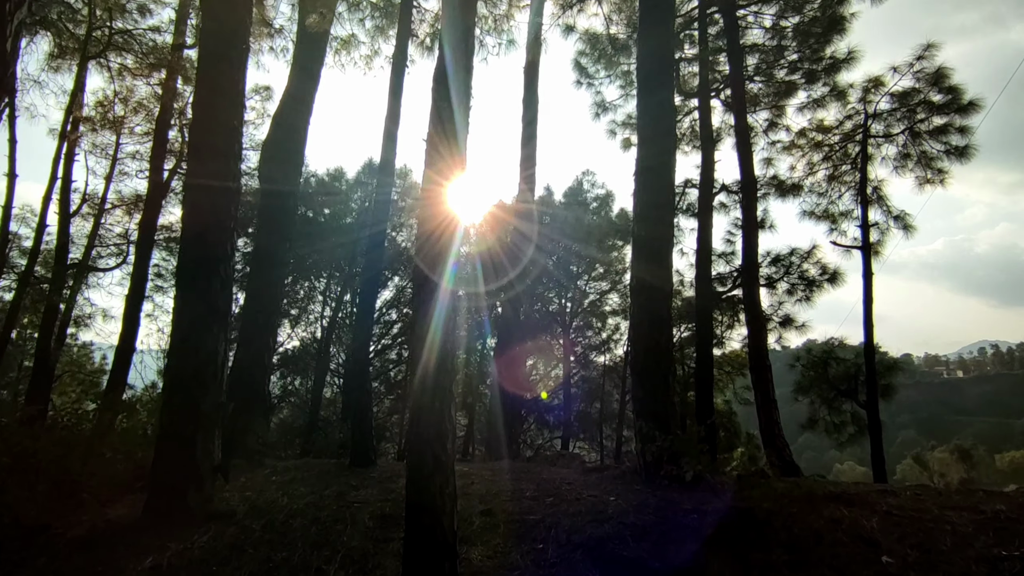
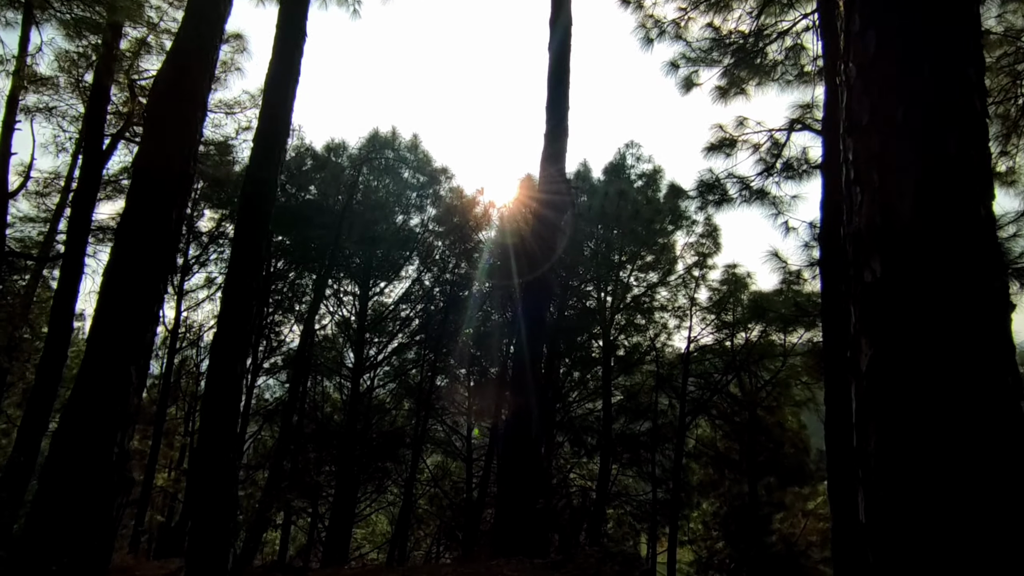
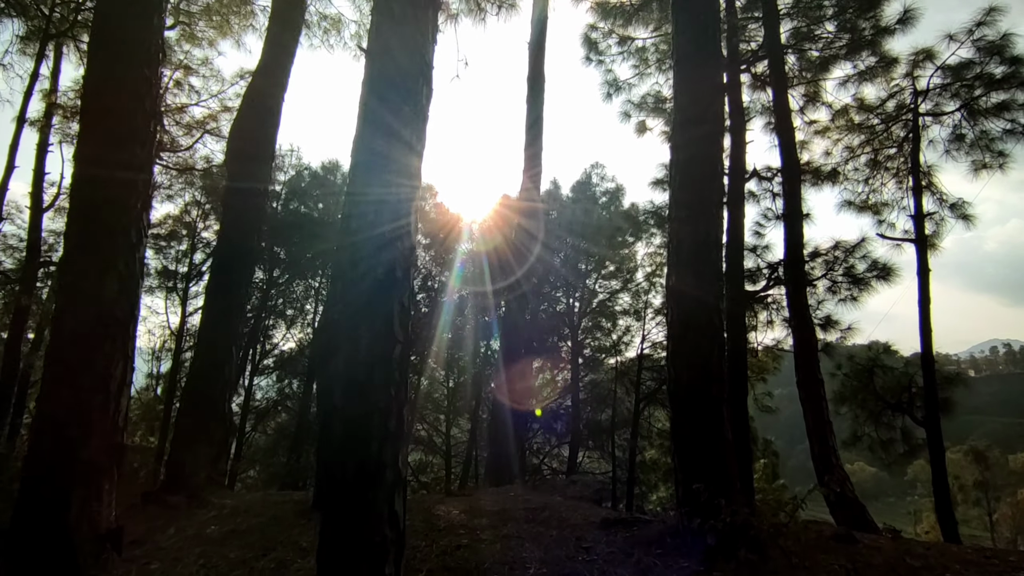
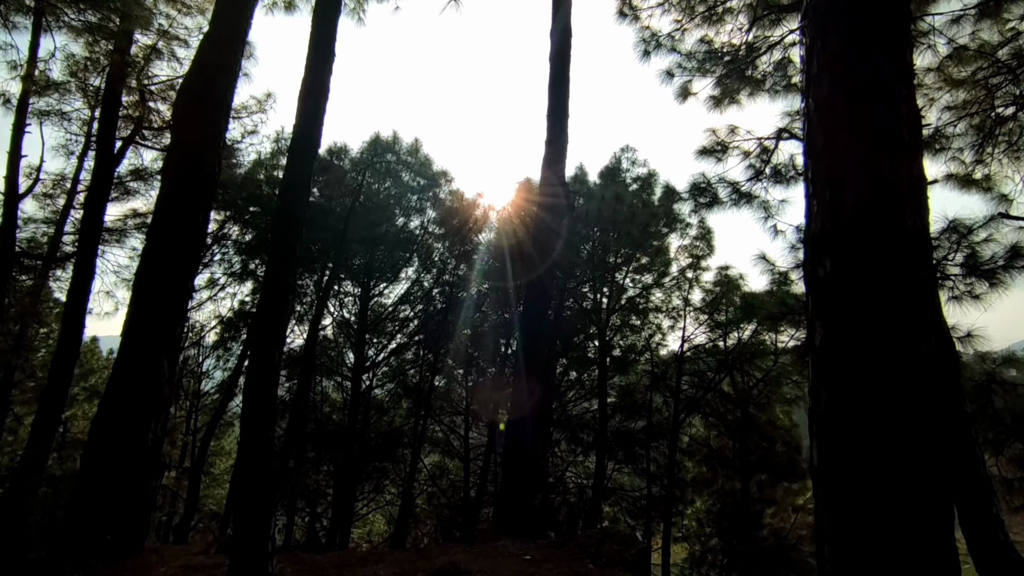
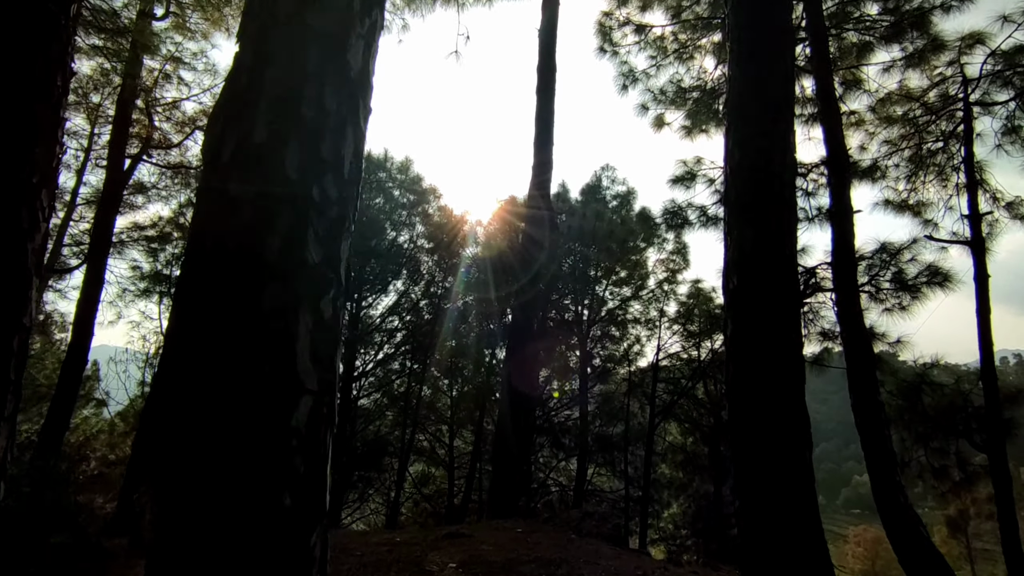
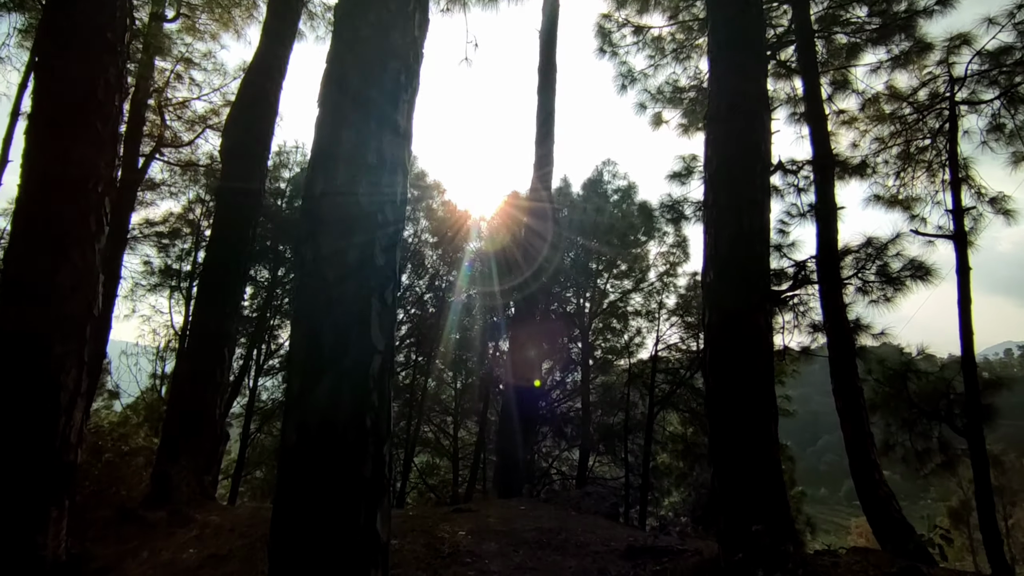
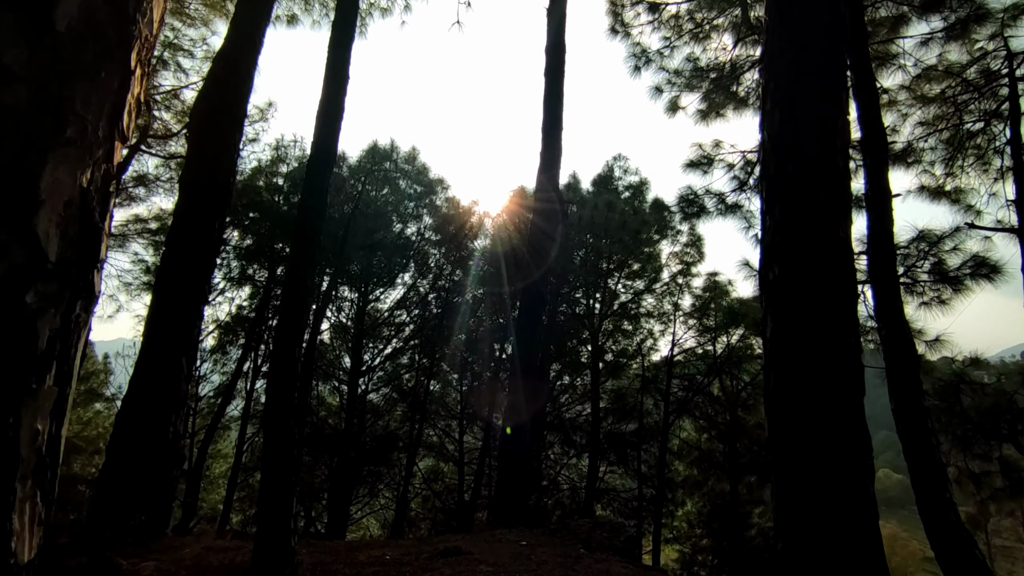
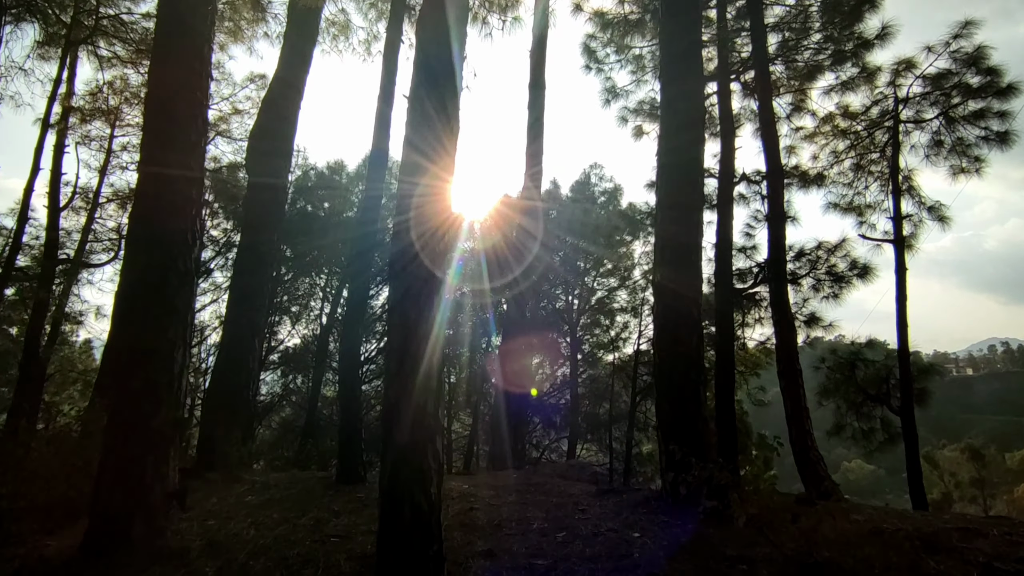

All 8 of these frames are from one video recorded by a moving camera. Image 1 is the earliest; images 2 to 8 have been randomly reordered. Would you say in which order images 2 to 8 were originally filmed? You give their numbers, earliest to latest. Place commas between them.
8, 3, 6, 5, 7, 4, 2
